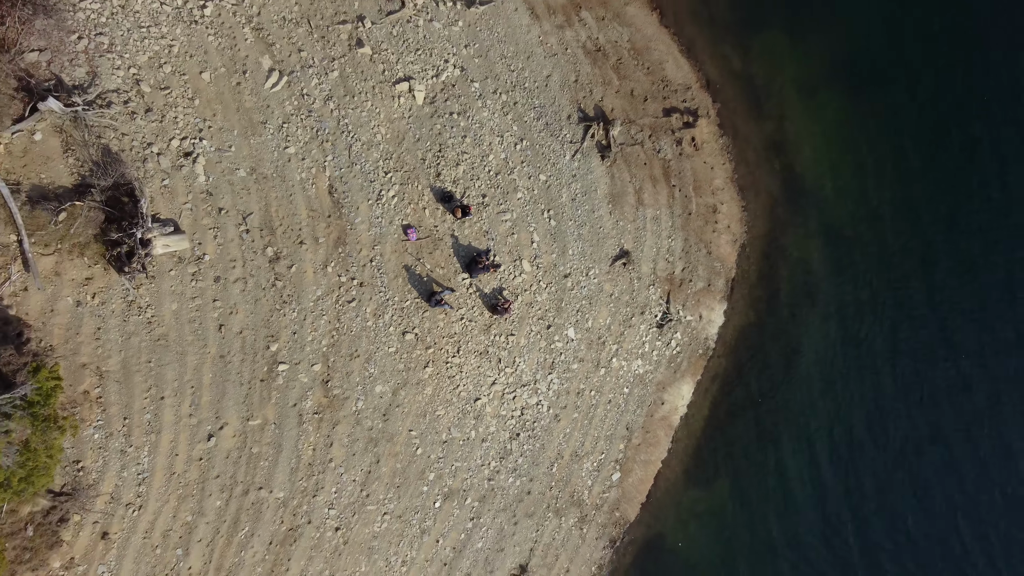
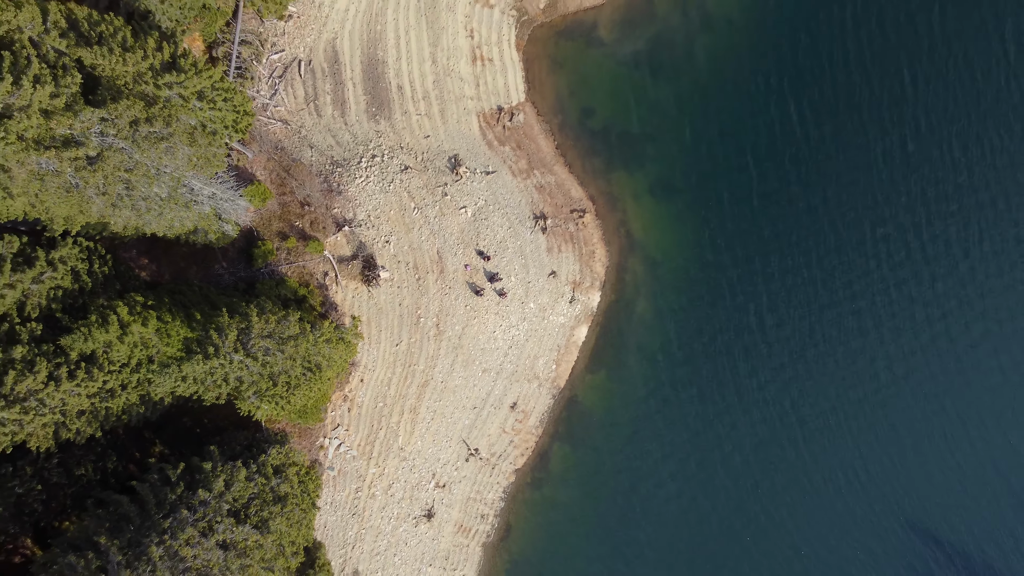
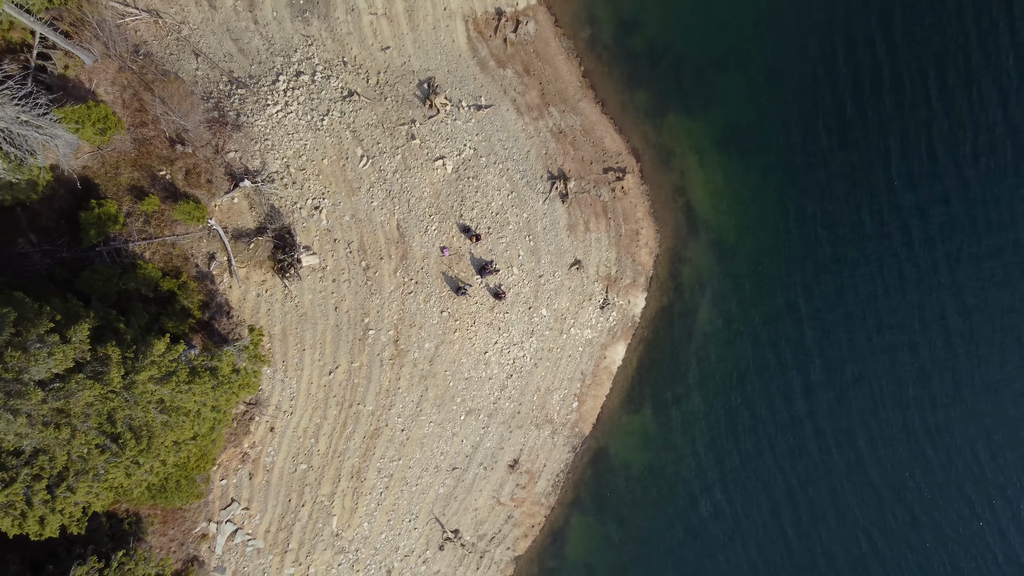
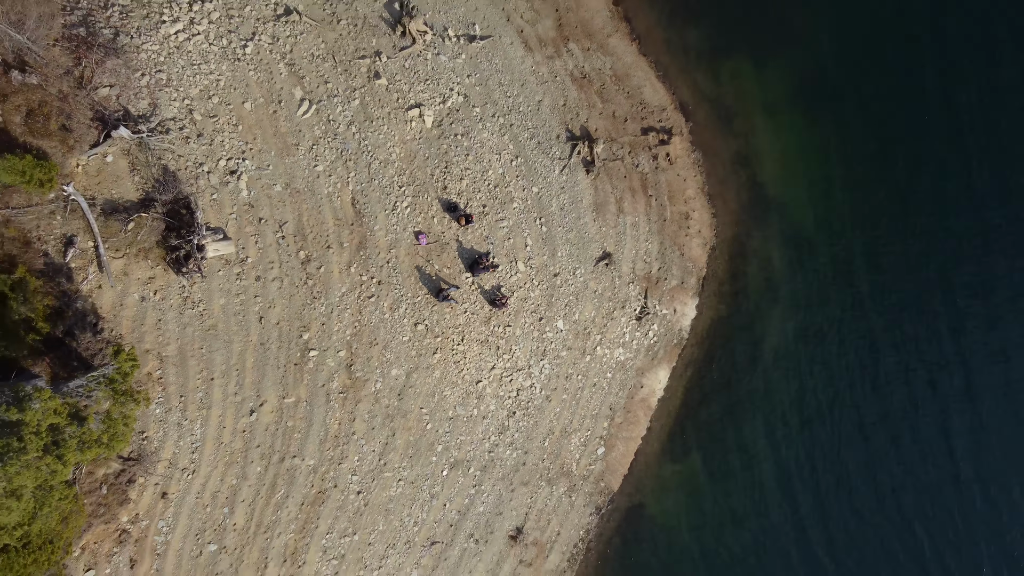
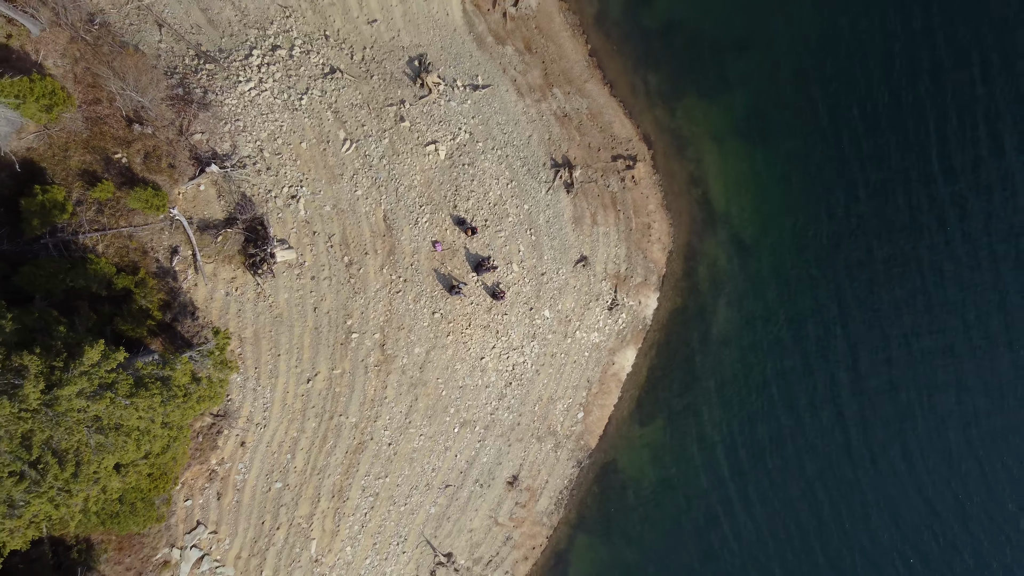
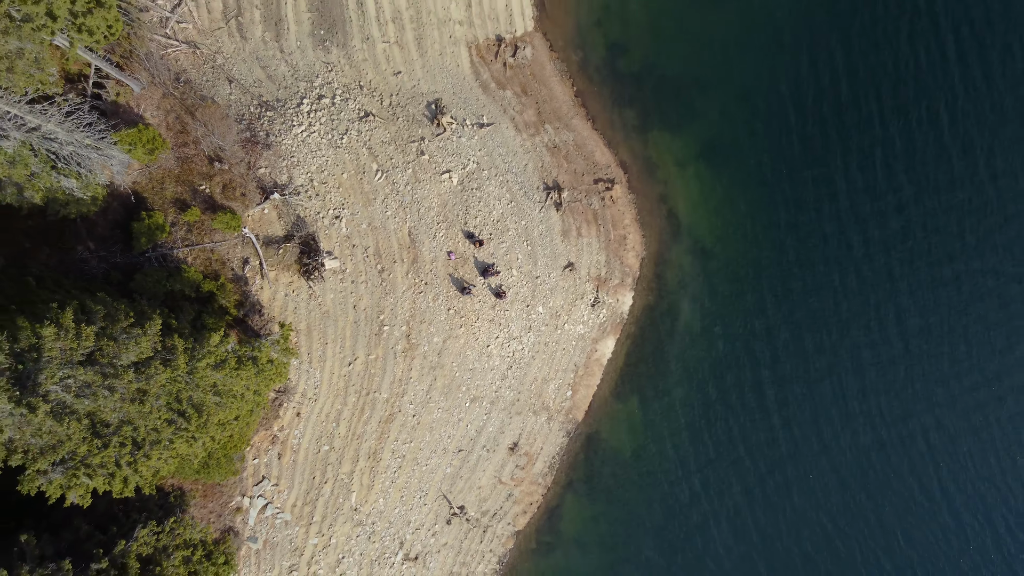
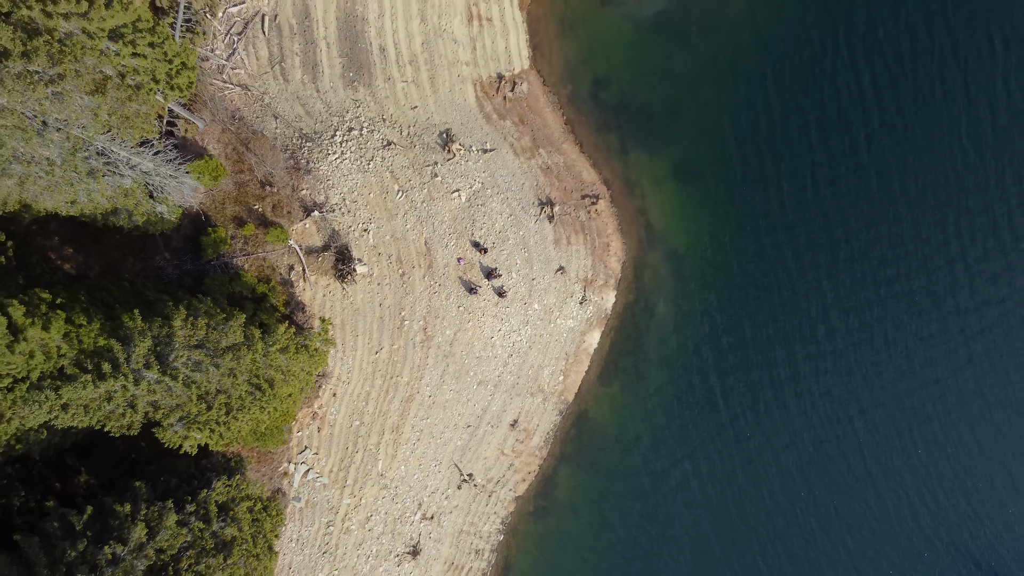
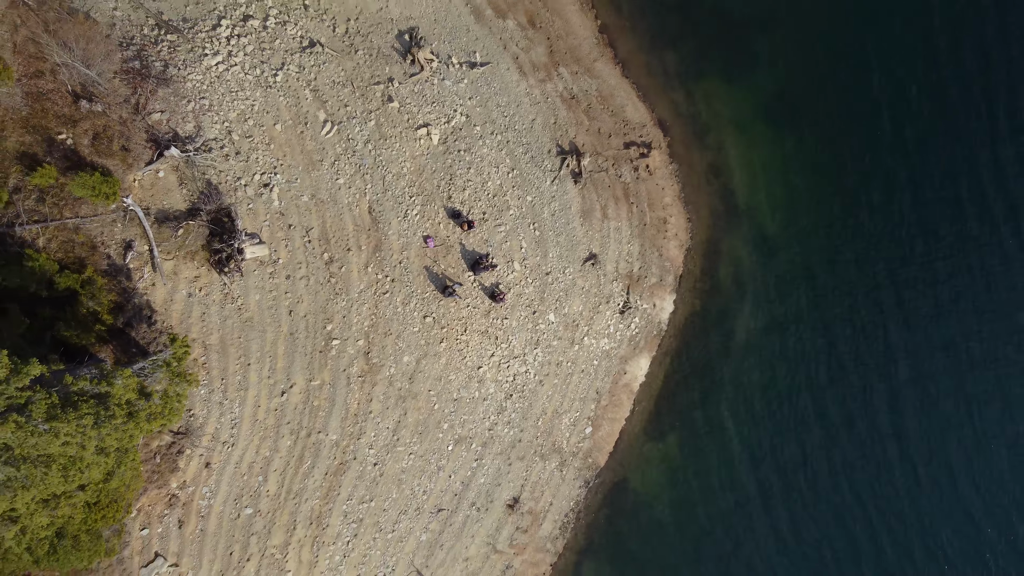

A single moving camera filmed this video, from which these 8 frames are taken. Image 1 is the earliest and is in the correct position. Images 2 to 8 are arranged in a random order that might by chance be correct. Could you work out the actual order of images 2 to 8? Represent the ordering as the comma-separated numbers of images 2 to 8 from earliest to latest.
4, 8, 5, 3, 6, 7, 2
